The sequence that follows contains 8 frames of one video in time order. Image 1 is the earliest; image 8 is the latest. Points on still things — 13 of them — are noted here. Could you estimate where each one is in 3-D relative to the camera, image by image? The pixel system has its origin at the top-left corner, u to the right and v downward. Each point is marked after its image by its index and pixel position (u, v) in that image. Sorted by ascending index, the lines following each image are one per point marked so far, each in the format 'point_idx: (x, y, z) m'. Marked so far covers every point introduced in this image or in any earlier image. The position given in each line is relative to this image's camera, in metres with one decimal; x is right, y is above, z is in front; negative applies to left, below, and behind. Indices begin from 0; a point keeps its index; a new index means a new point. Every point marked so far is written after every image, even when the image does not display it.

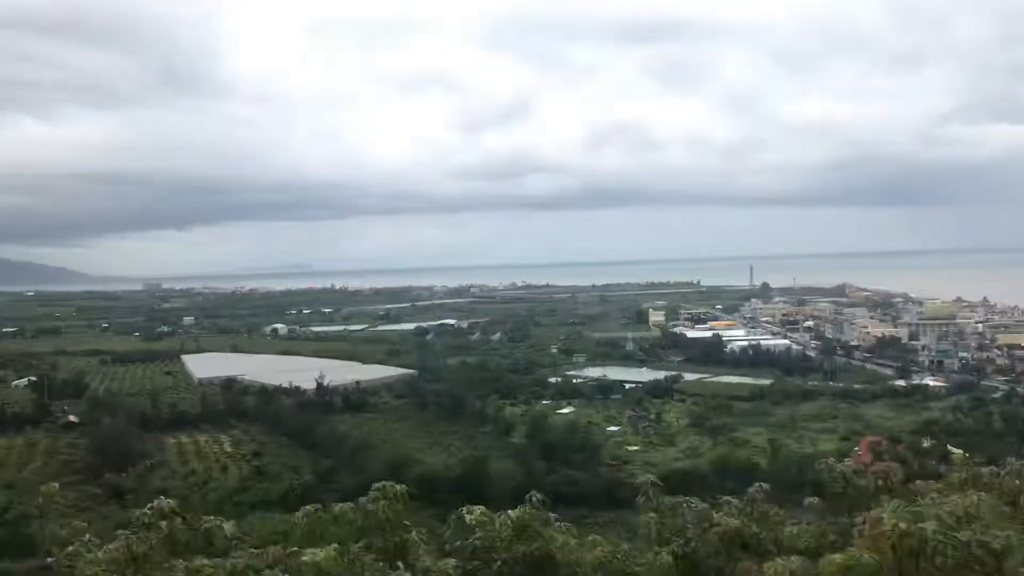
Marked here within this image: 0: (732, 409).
0: (+4.5, -2.4, +19.7) m
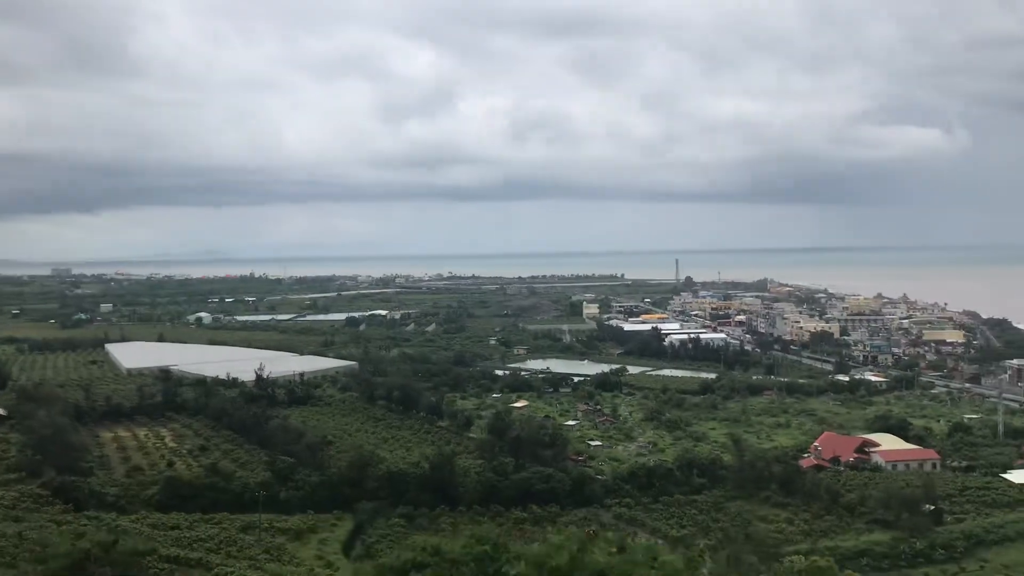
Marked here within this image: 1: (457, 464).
0: (+3.5, -2.3, +19.7) m
1: (-0.7, -2.3, +12.7) m
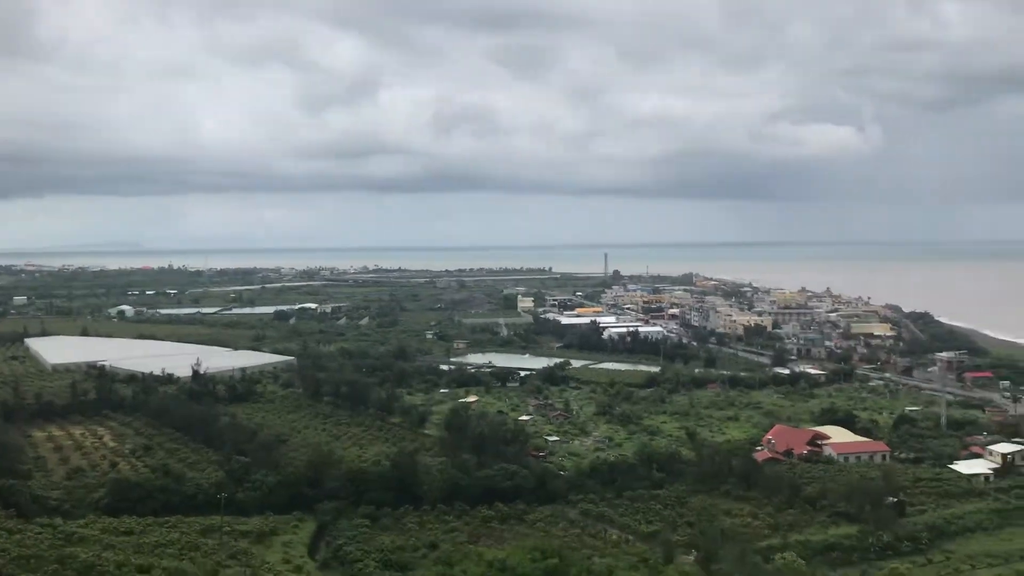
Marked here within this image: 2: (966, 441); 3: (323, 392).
0: (+2.5, -2.2, +19.7) m
1: (-1.2, -2.2, +12.4) m
2: (+7.5, -2.5, +16.1) m
3: (-3.6, -2.0, +18.6) m
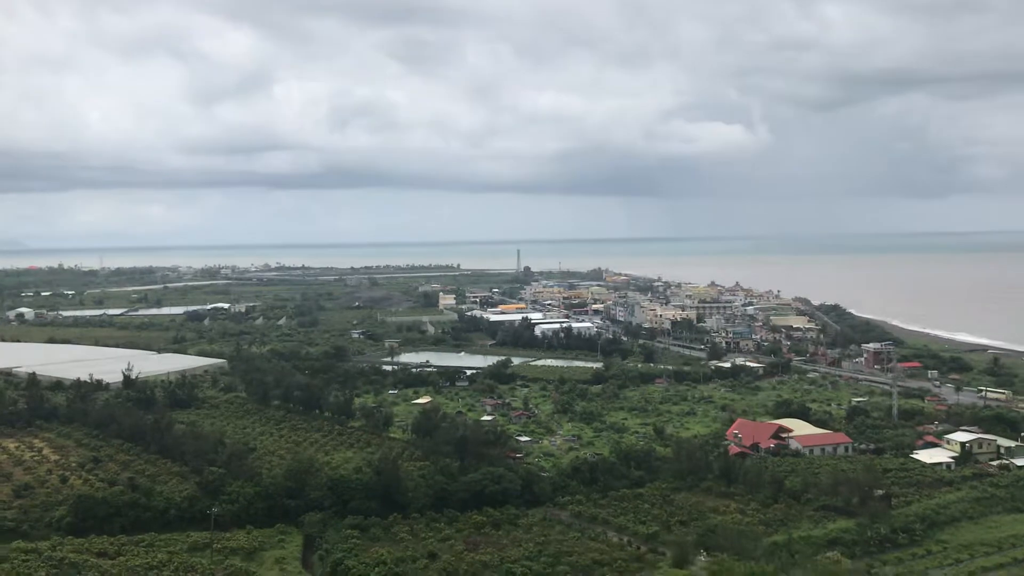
0: (+1.5, -2.1, +19.5) m
1: (-1.4, -2.2, +11.9) m
2: (+6.9, -2.4, +16.5) m
3: (-4.4, -2.0, +17.9) m
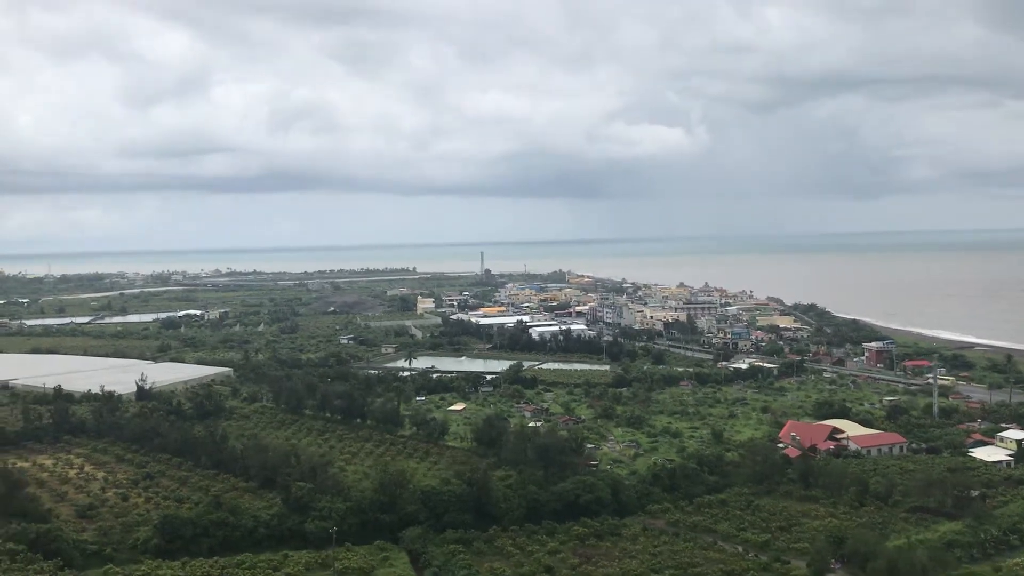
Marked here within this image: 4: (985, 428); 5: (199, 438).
0: (+2.1, -2.2, +19.3) m
1: (-0.3, -2.2, +11.5) m
2: (+7.7, -2.4, +16.6) m
3: (-3.7, -2.1, +17.3) m
4: (+8.0, -2.4, +16.5) m
5: (-4.5, -2.1, +13.9) m
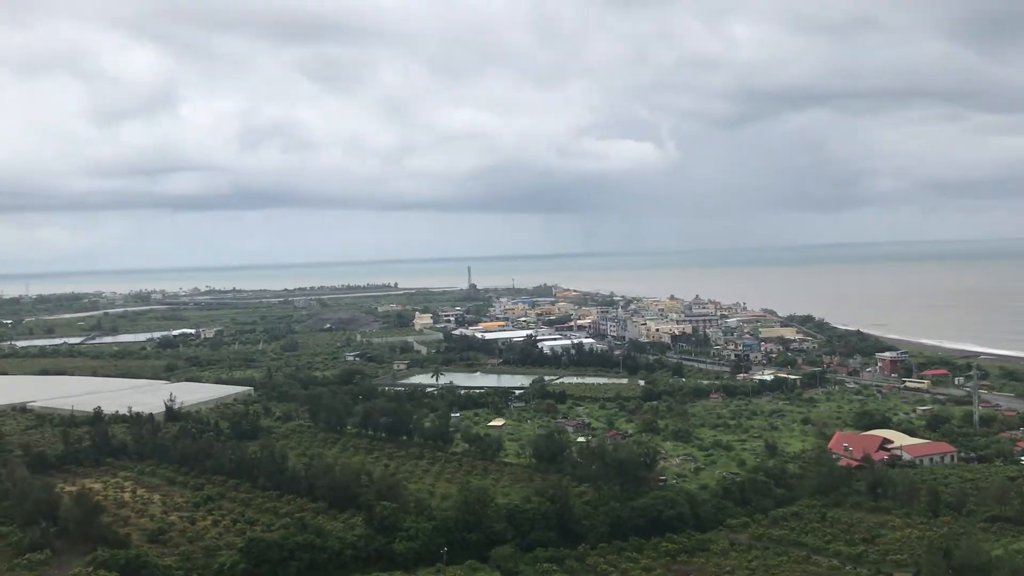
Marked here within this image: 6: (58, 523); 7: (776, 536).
0: (+2.8, -2.4, +19.2) m
1: (+0.6, -2.4, +11.4) m
2: (+8.4, -2.5, +16.6) m
3: (-2.9, -2.4, +17.1) m
4: (+8.8, -2.5, +16.6) m
5: (-3.6, -2.4, +13.6) m
6: (-4.8, -2.5, +10.3) m
7: (+3.0, -2.8, +11.3) m
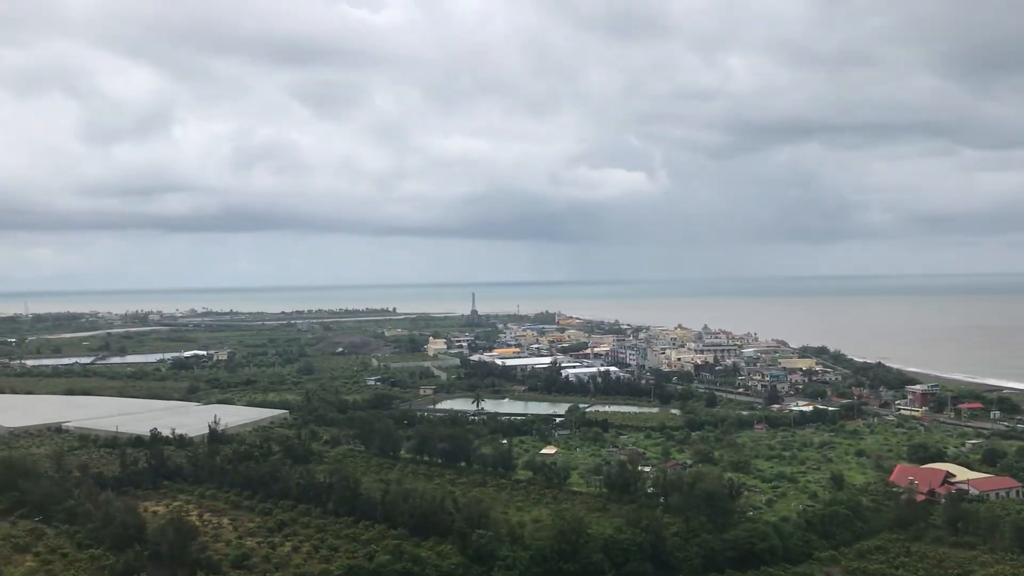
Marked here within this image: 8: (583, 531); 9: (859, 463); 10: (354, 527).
0: (+3.8, -3.0, +19.1) m
1: (+1.7, -2.7, +11.2) m
2: (+9.4, -3.1, +16.6) m
3: (-2.0, -2.8, +16.9) m
4: (+9.7, -3.1, +16.5) m
5: (-2.6, -2.7, +13.4) m
6: (-3.7, -2.7, +10.0) m
7: (+4.1, -3.2, +11.1) m
8: (+0.8, -2.7, +10.8) m
9: (+6.1, -3.1, +17.1) m
10: (-2.0, -3.0, +12.2) m
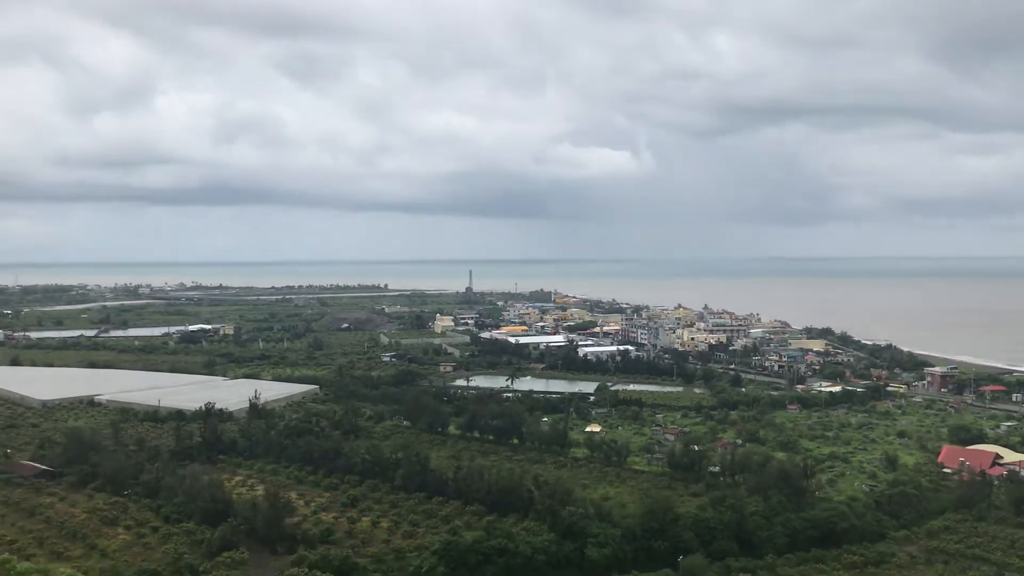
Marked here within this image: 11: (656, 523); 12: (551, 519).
0: (+4.6, -2.6, +19.2) m
1: (+2.6, -2.5, +11.3) m
2: (+10.2, -2.9, +16.8) m
3: (-1.1, -2.4, +16.9) m
4: (+10.6, -2.9, +16.7) m
5: (-1.7, -2.3, +13.4) m
6: (-2.8, -2.4, +10.0) m
7: (+5.0, -3.0, +11.2) m
8: (+1.7, -2.5, +10.8) m
9: (+6.9, -2.8, +17.3) m
10: (-1.0, -2.7, +12.2) m
11: (+1.6, -2.5, +10.5) m
12: (+0.4, -2.5, +10.6) m
